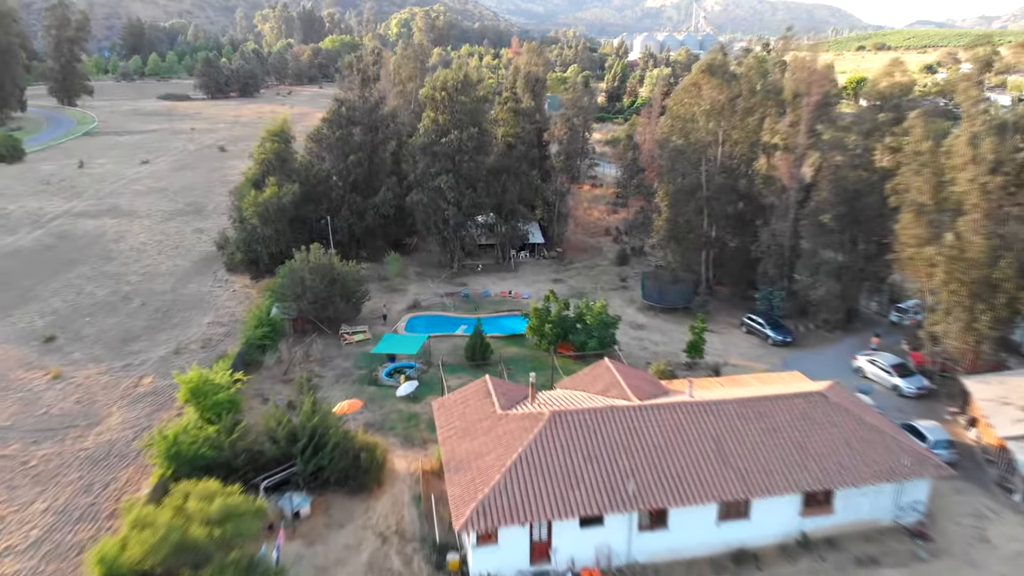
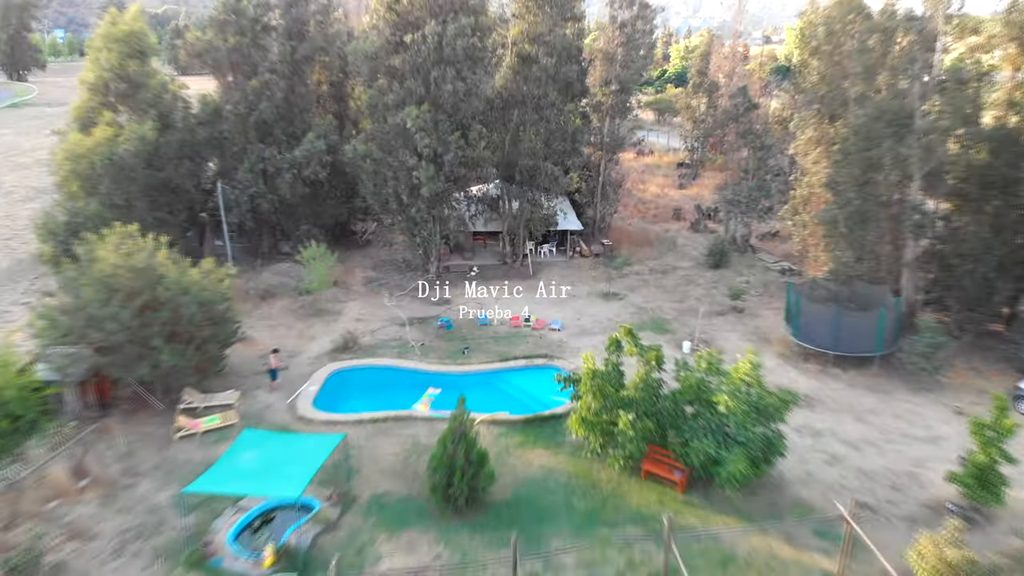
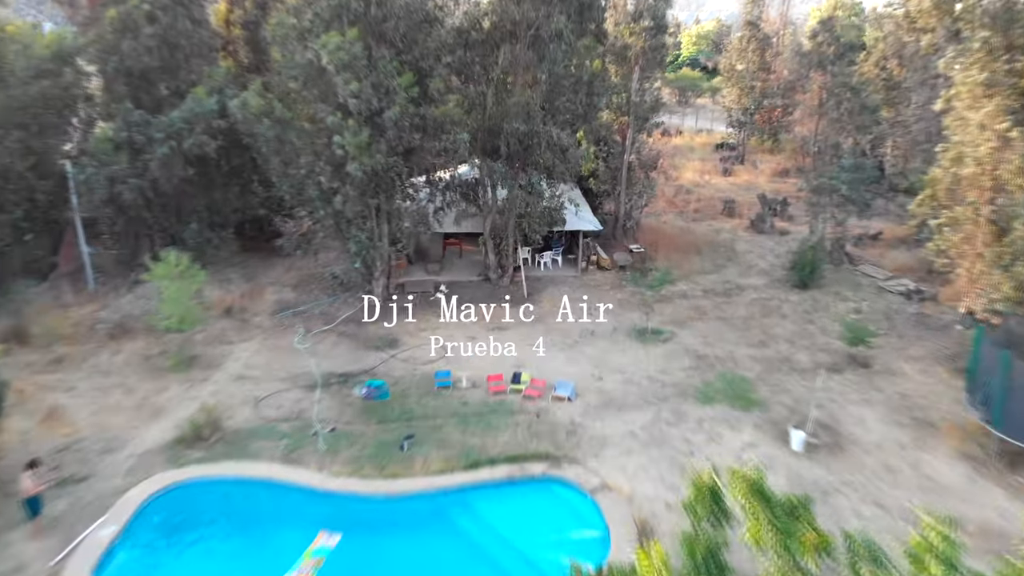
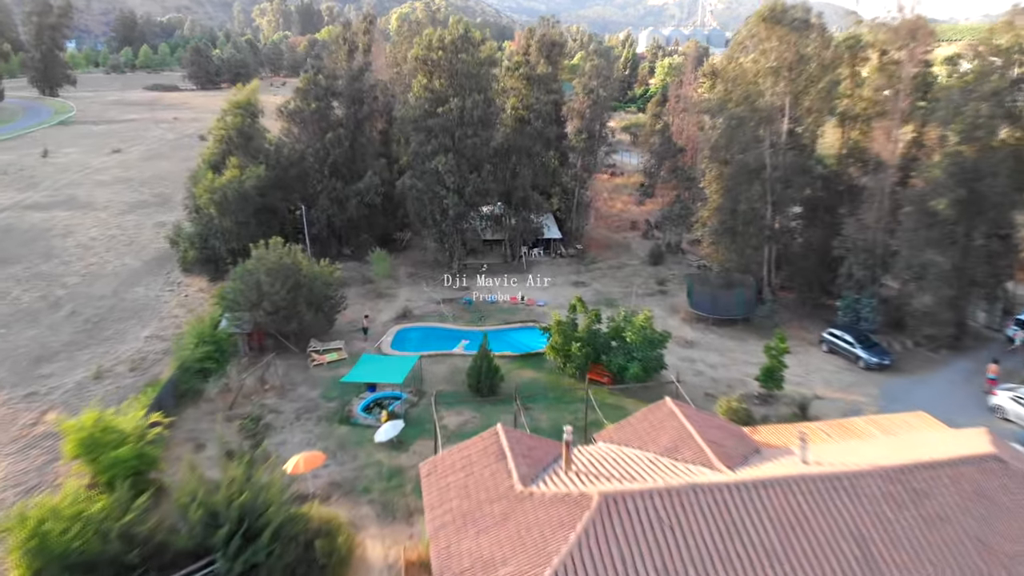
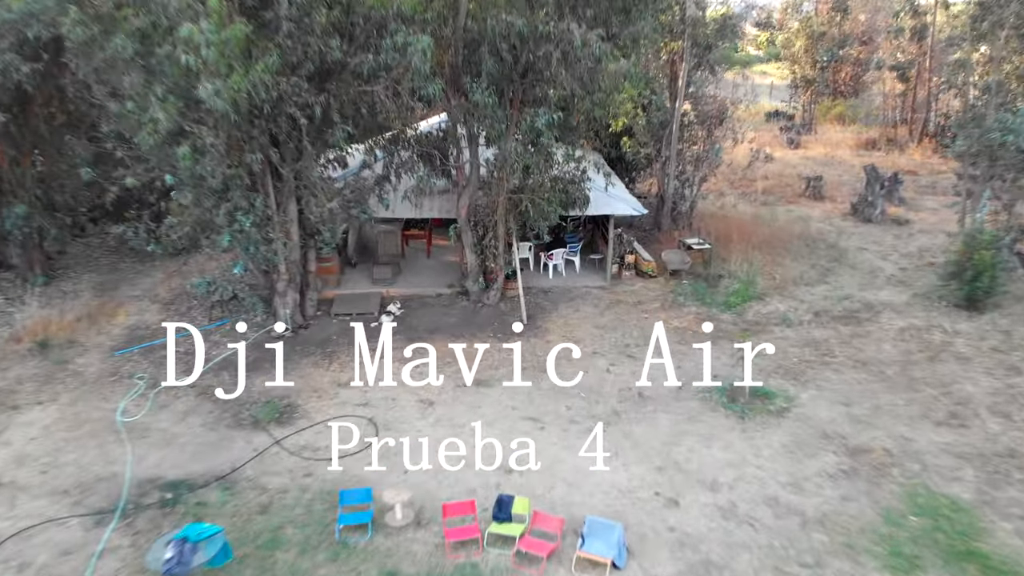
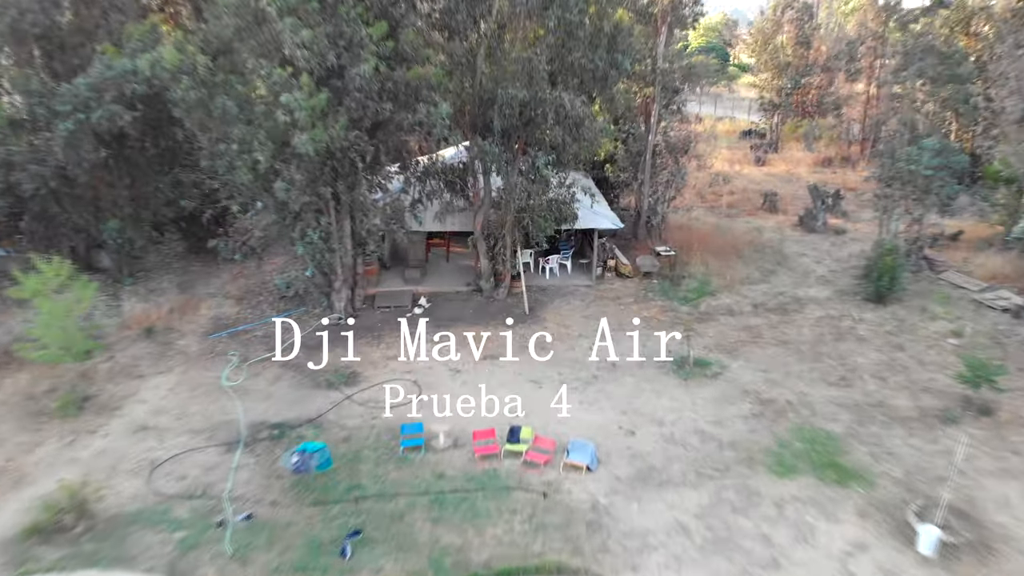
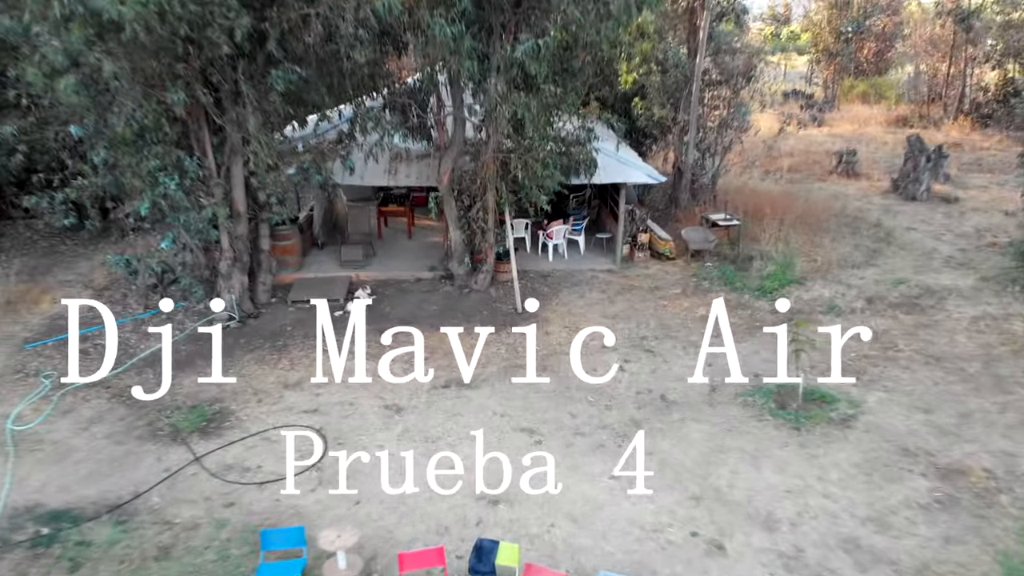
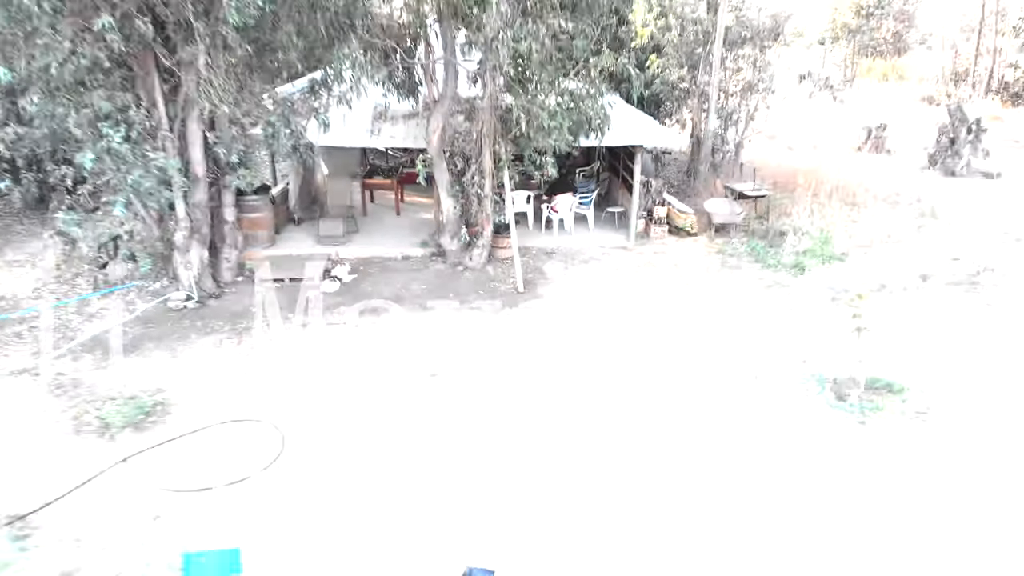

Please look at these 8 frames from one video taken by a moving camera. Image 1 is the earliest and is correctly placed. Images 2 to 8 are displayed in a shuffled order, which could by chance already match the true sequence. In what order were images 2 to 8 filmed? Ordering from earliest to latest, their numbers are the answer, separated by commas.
4, 2, 3, 6, 5, 7, 8
